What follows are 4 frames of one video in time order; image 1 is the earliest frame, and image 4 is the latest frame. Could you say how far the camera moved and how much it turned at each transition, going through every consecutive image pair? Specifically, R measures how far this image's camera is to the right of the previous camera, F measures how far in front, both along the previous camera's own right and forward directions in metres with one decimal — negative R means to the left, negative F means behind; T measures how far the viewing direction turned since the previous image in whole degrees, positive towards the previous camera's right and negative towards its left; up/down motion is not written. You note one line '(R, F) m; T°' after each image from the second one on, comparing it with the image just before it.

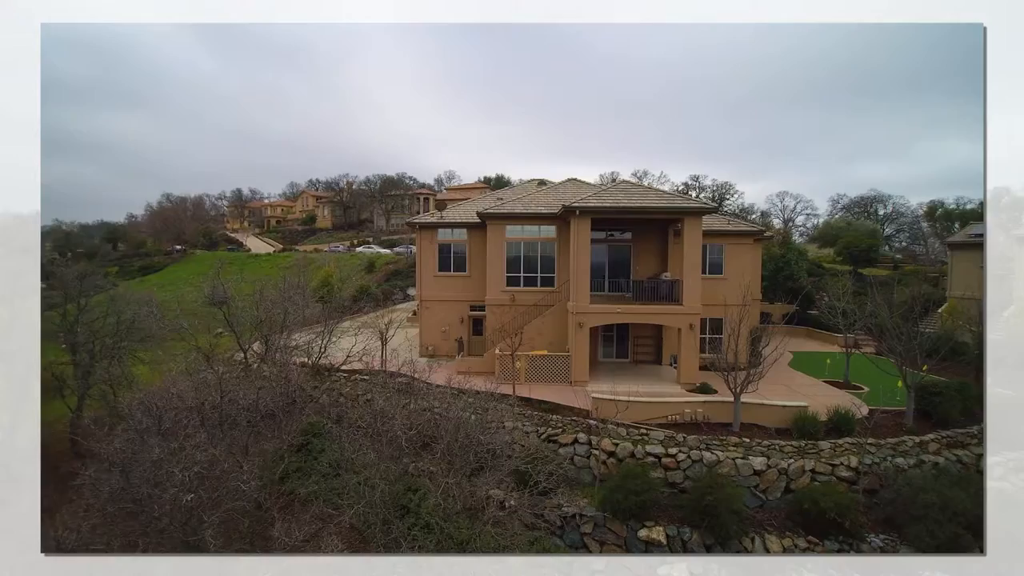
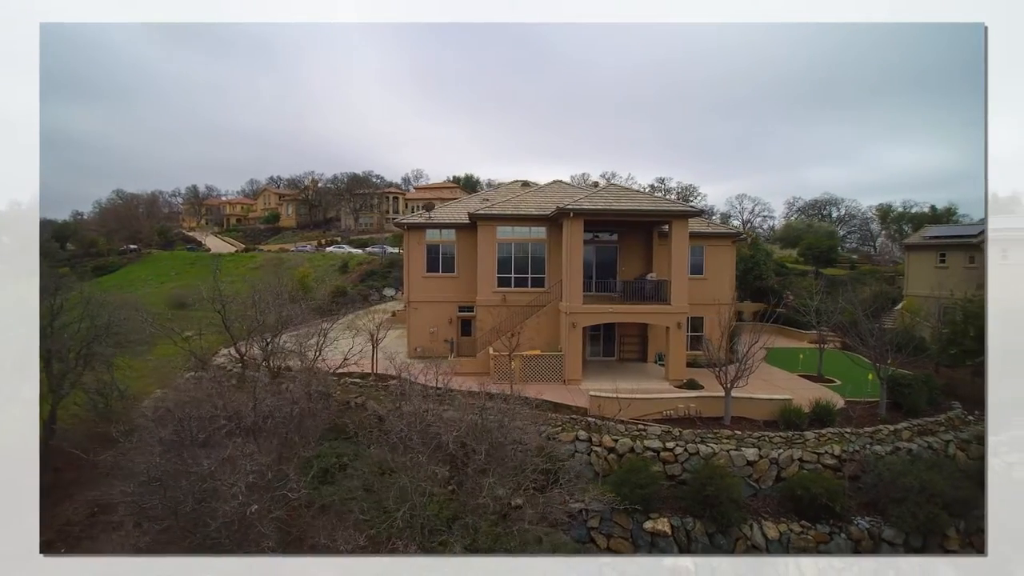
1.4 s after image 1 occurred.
(-0.9, -0.1) m; +4°
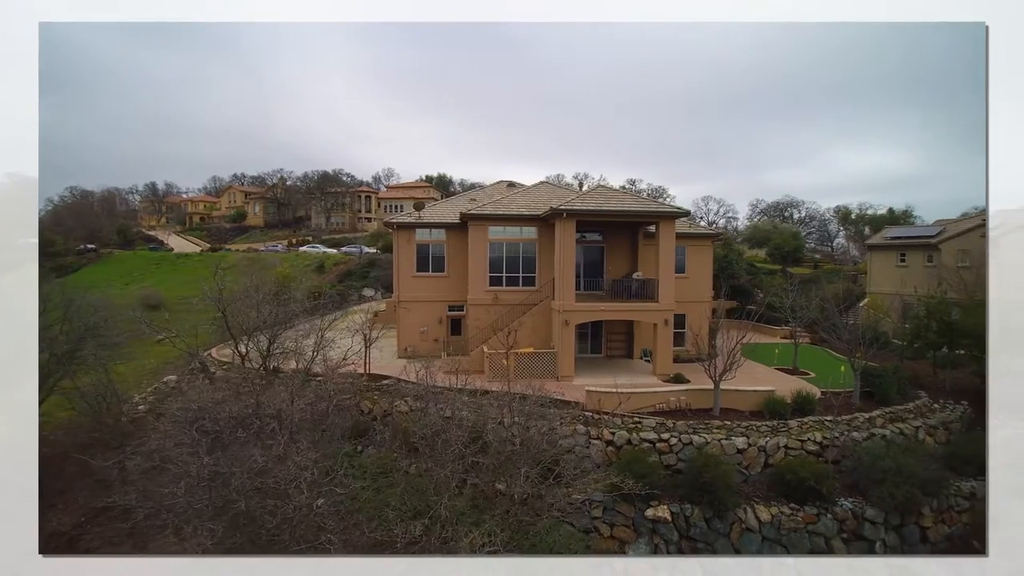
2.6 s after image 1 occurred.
(-0.8, -0.2) m; +4°
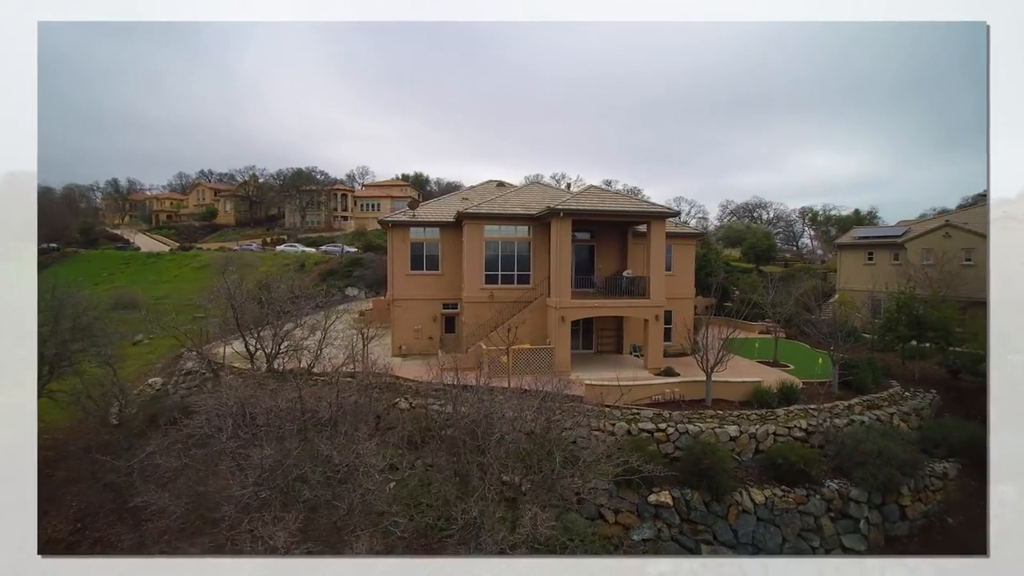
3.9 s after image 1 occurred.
(-0.8, -0.3) m; +3°
